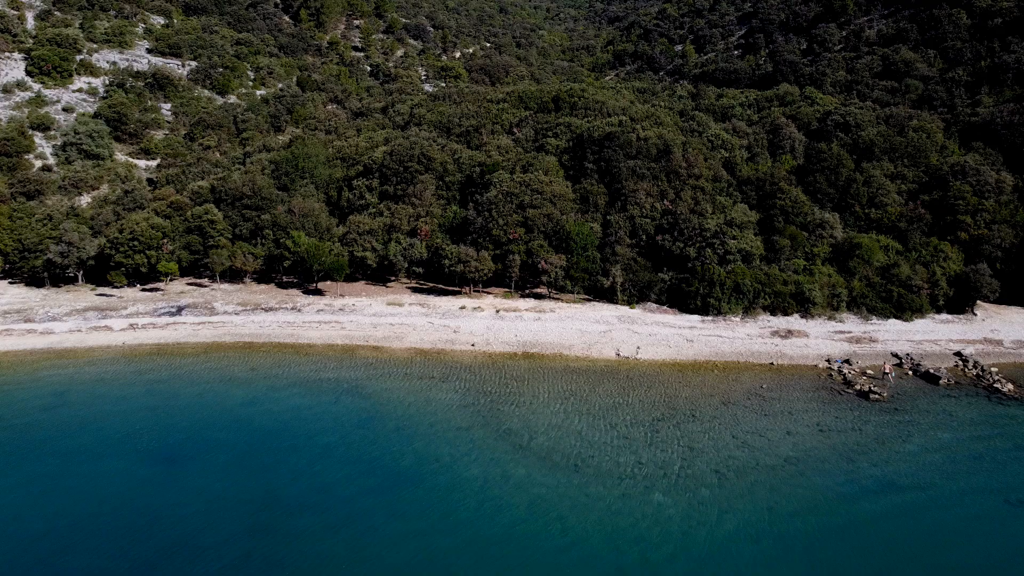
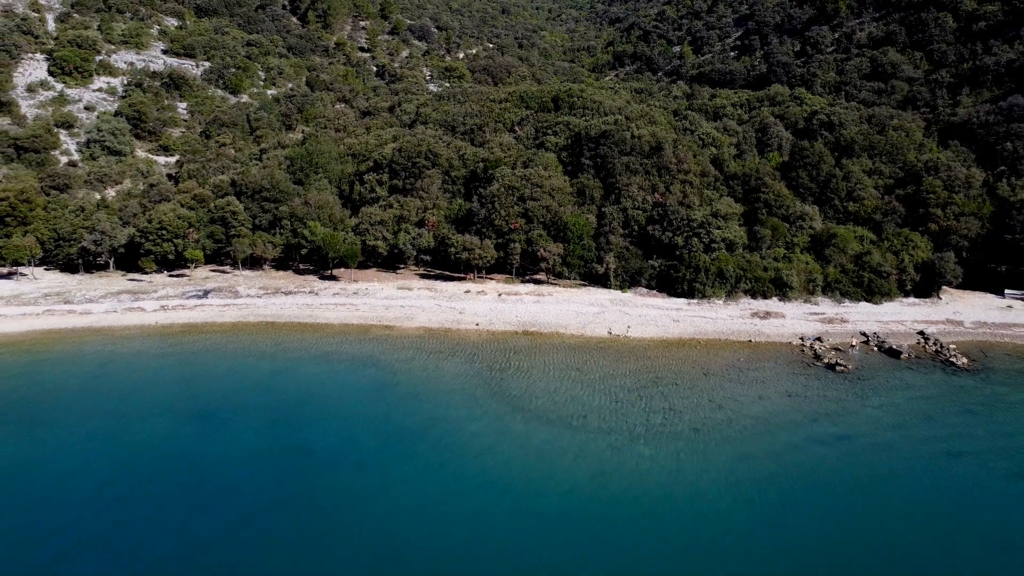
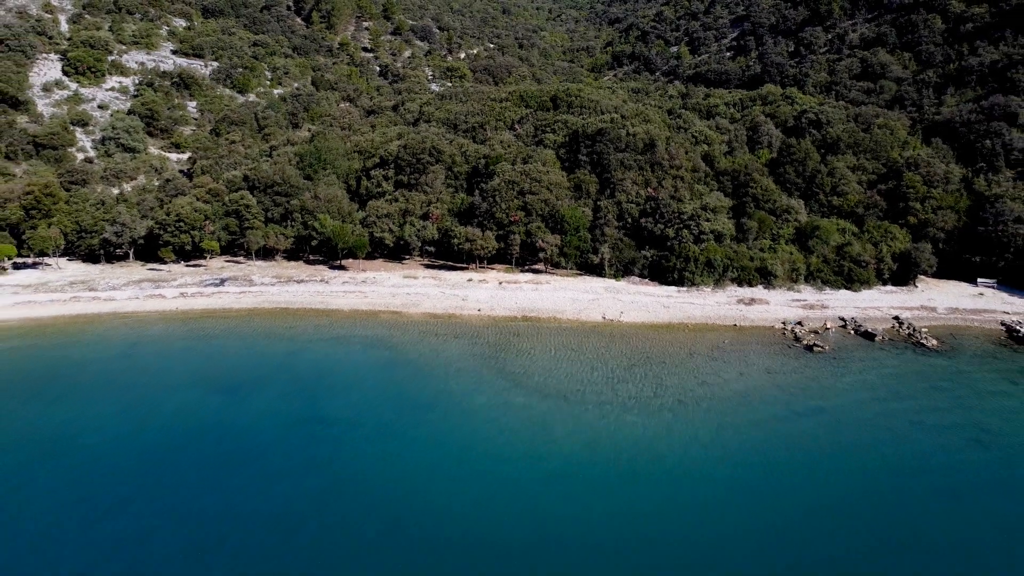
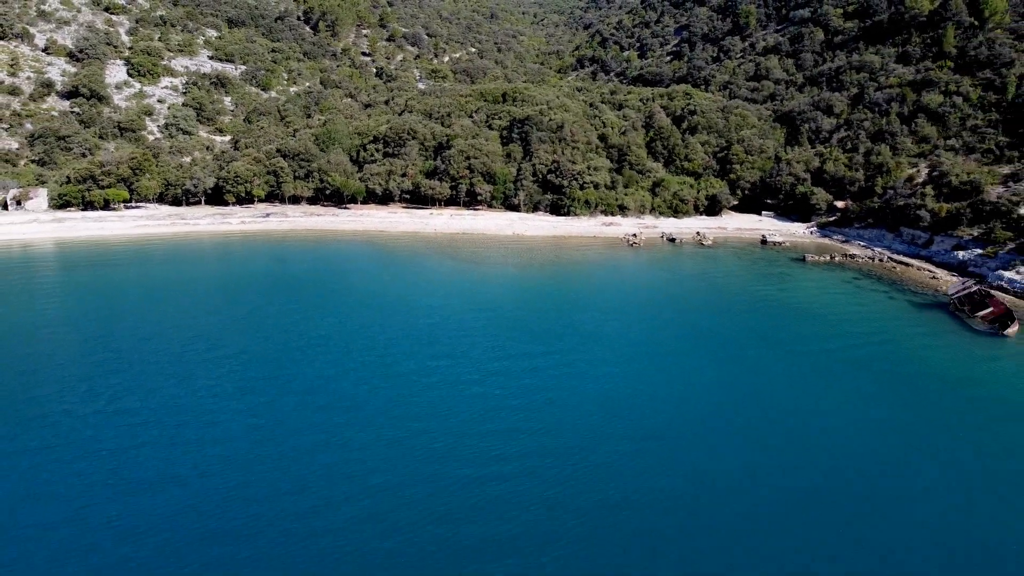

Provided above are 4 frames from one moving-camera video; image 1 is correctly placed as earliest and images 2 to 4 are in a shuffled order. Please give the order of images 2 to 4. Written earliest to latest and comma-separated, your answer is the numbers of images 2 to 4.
2, 3, 4
